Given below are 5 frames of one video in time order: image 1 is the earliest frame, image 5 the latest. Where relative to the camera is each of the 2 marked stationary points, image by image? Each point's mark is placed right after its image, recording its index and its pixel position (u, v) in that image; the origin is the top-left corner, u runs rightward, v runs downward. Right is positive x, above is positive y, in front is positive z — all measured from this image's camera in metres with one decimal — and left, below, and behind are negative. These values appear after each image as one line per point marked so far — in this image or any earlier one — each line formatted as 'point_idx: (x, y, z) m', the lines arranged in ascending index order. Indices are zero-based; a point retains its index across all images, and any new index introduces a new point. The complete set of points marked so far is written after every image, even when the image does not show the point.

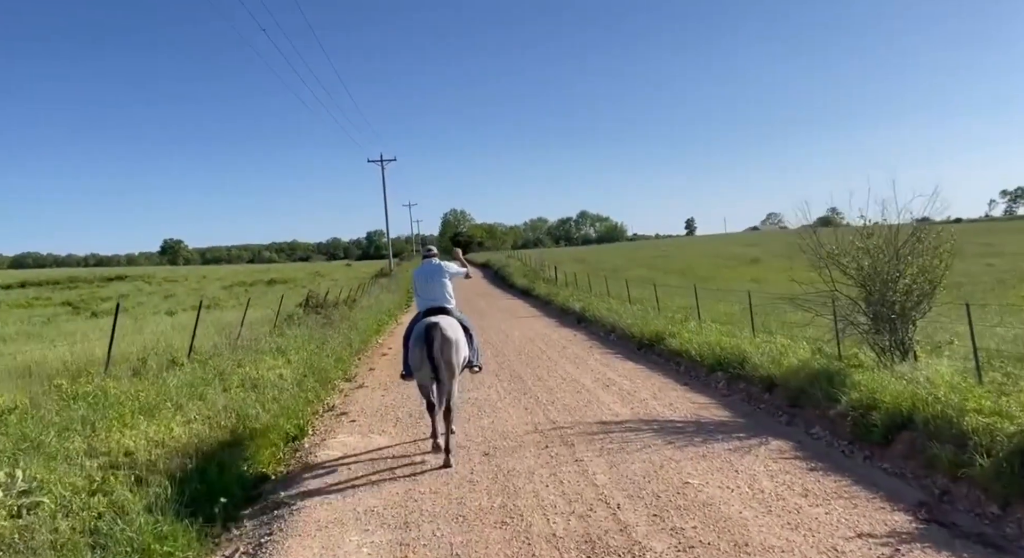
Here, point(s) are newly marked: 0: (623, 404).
0: (+1.5, -1.7, +10.6) m
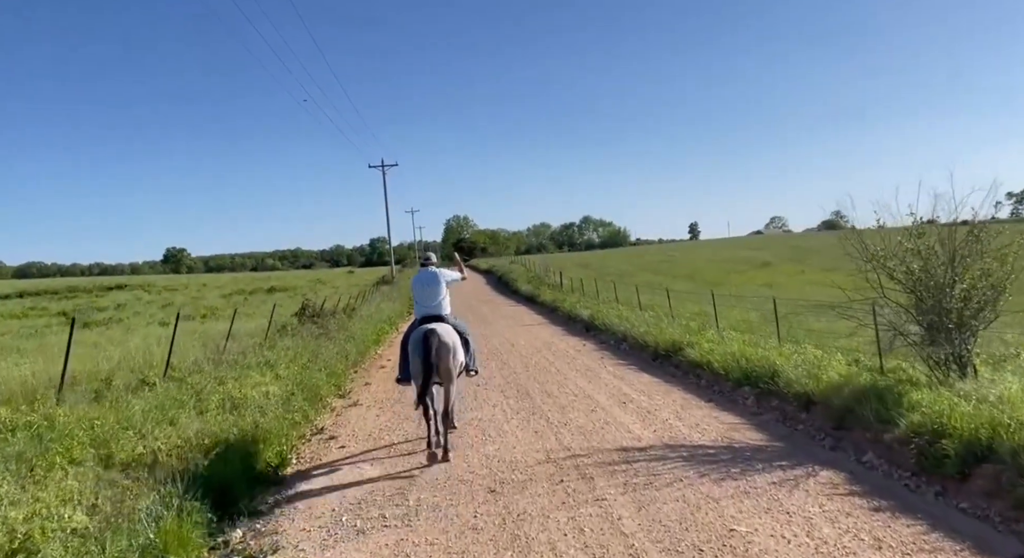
0: (+1.6, -1.8, +9.5) m
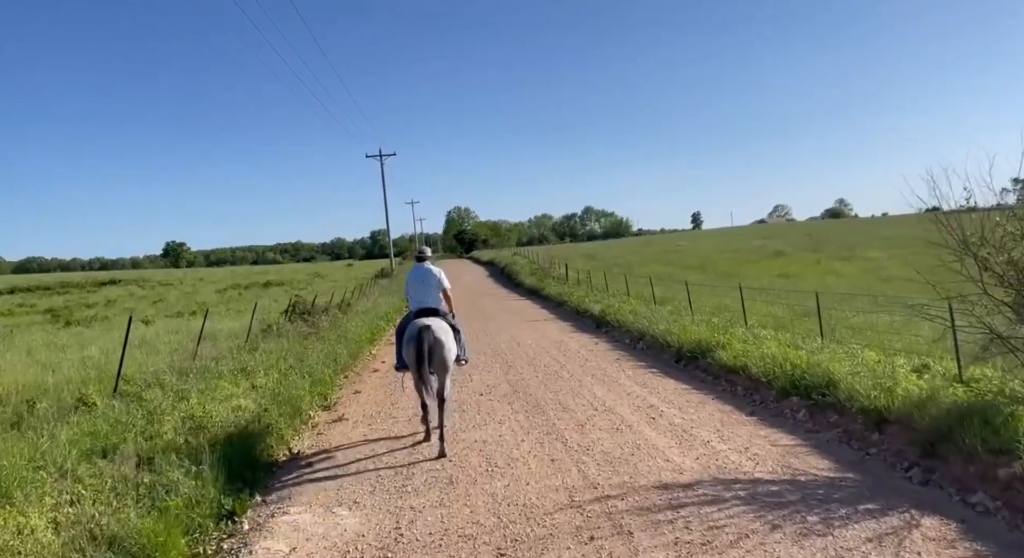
0: (+1.7, -1.7, +7.9) m
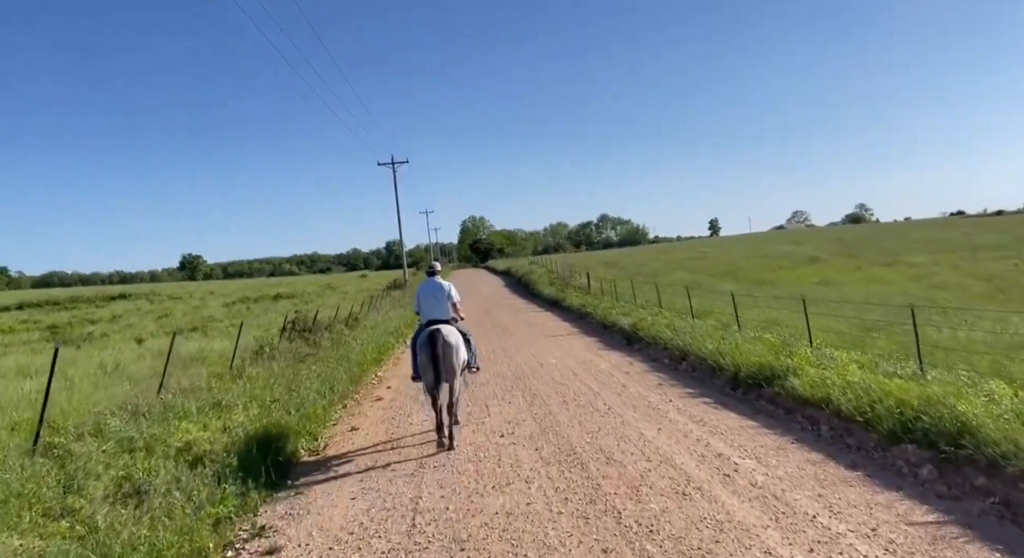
0: (+2.0, -1.8, +5.6) m
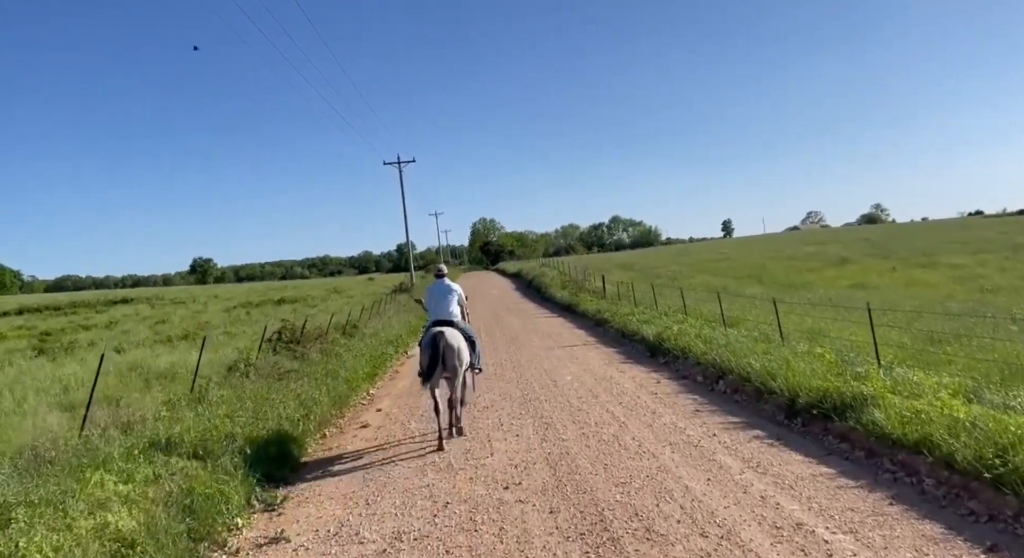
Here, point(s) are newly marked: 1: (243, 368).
0: (+2.0, -1.9, +3.5) m
1: (-5.1, -1.7, +15.3) m
